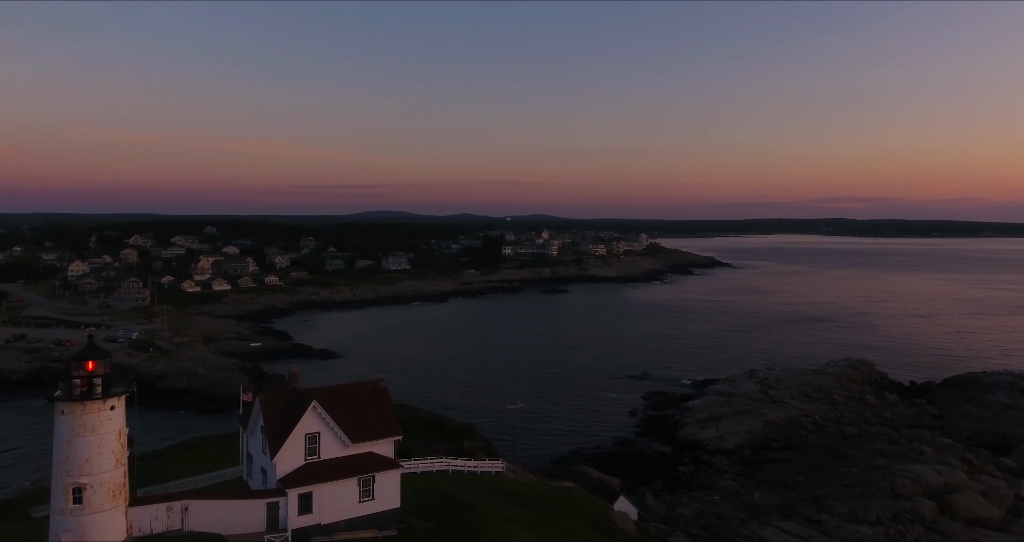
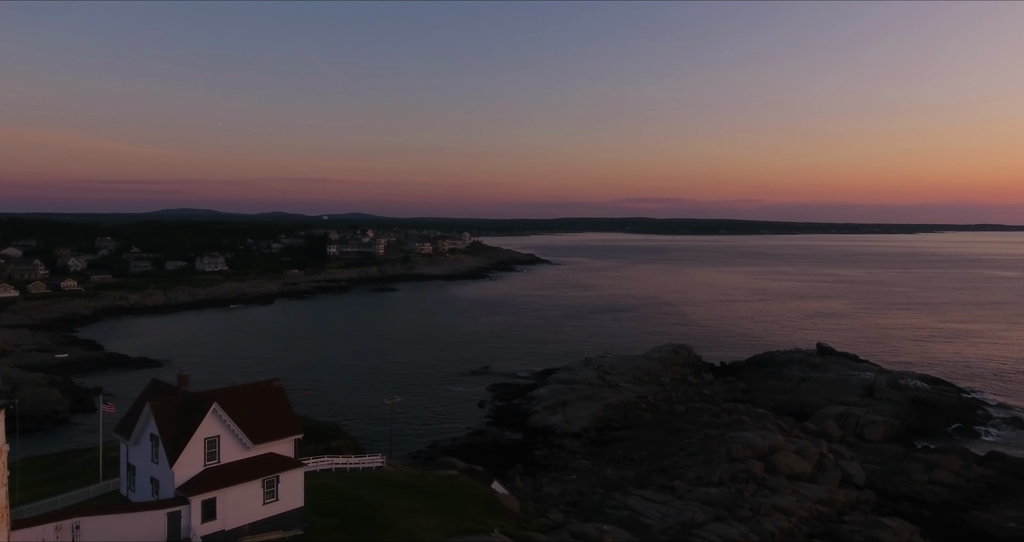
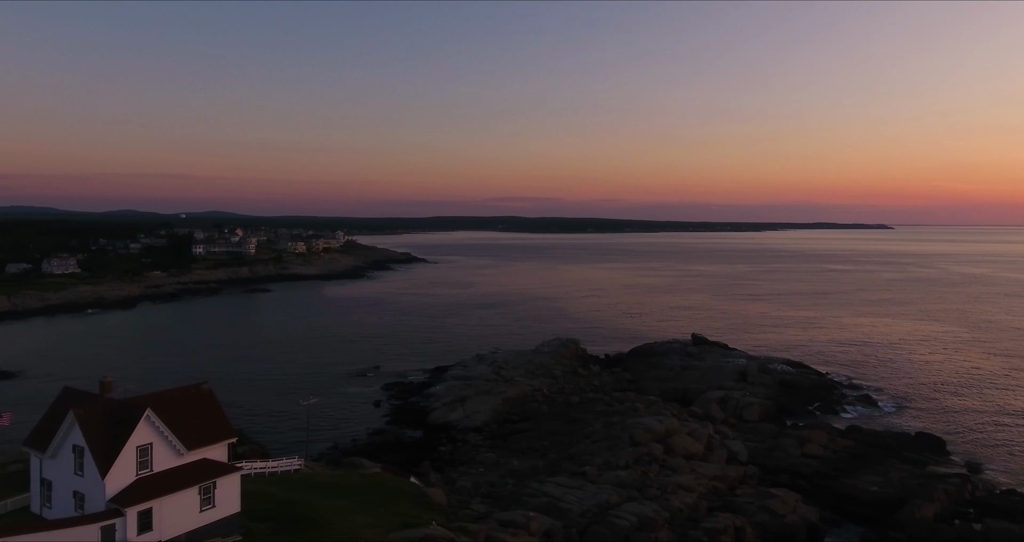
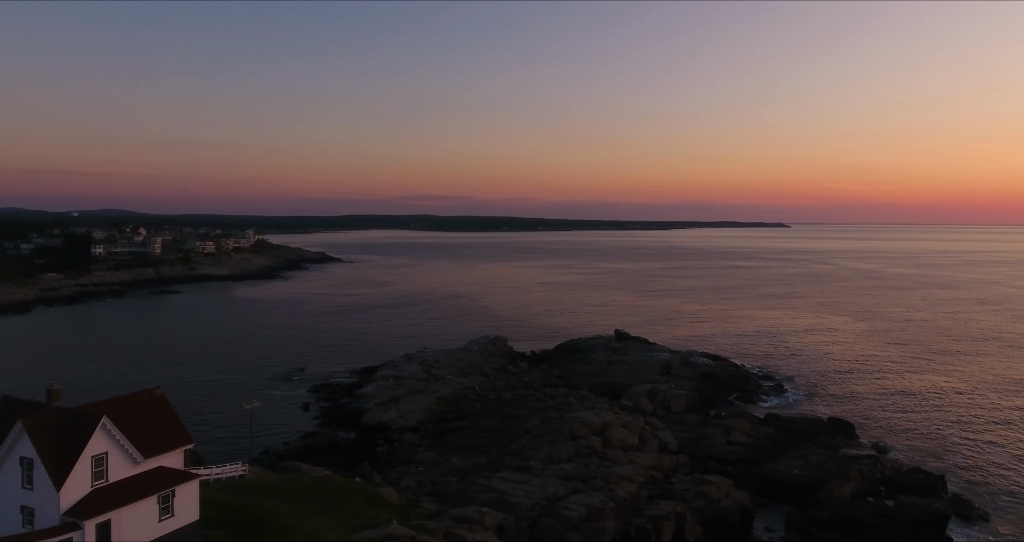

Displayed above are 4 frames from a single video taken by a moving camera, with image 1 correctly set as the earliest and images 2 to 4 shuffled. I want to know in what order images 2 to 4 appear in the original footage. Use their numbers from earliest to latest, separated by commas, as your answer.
2, 3, 4
